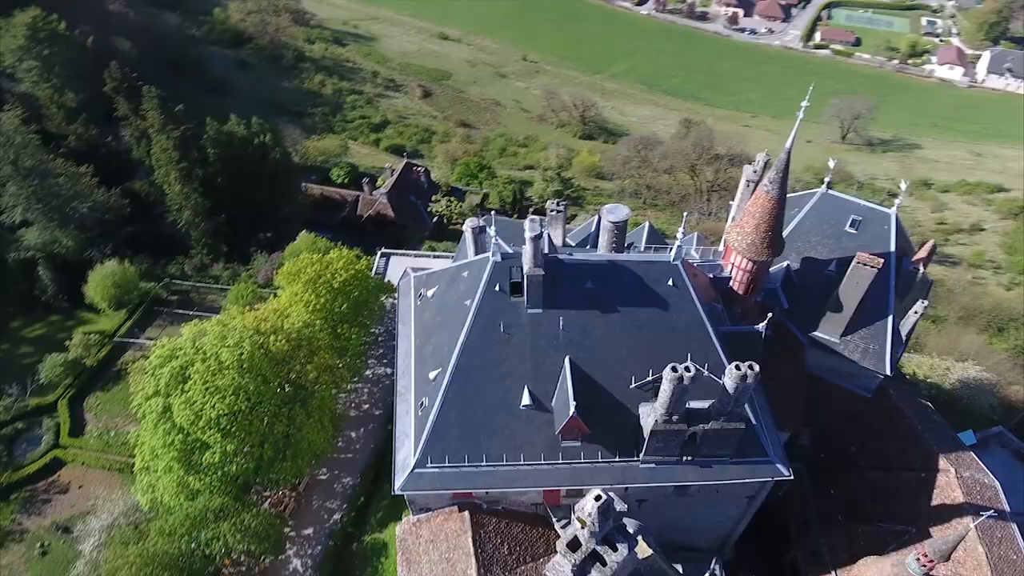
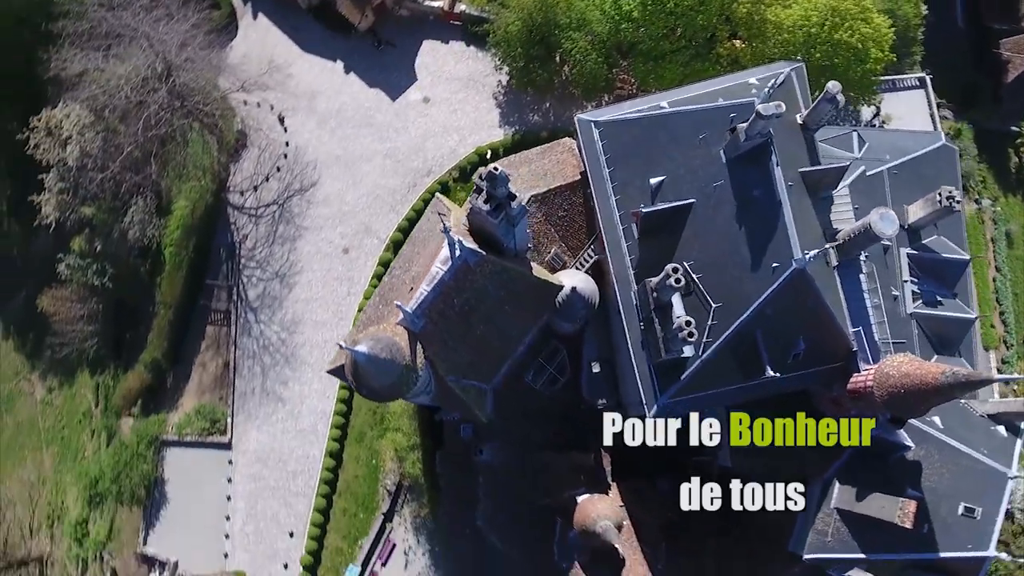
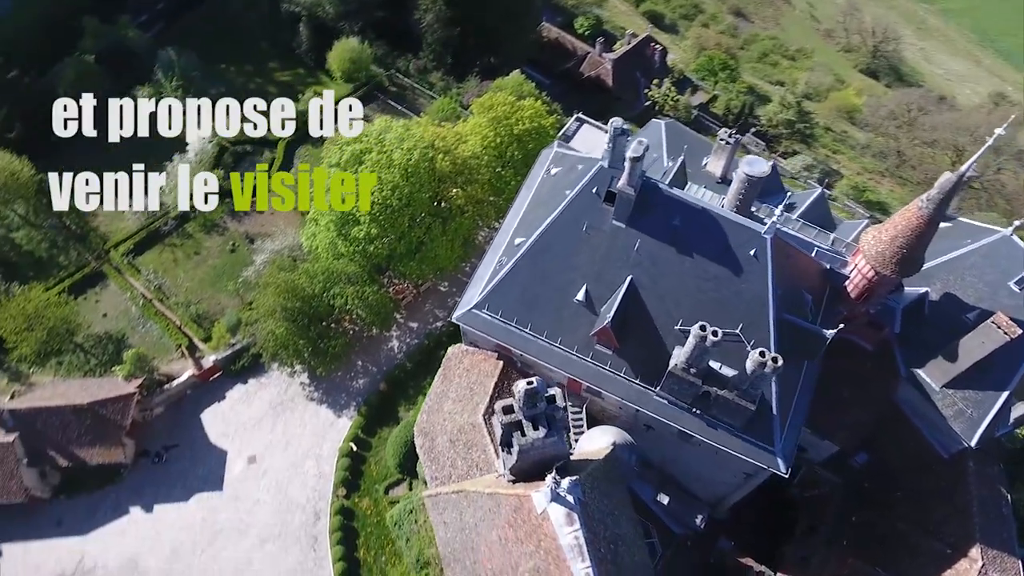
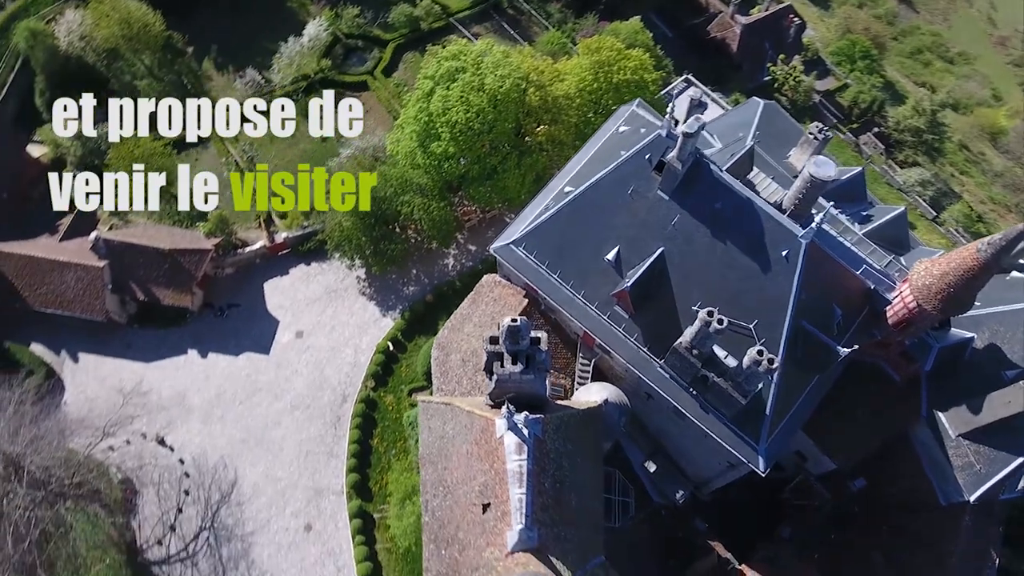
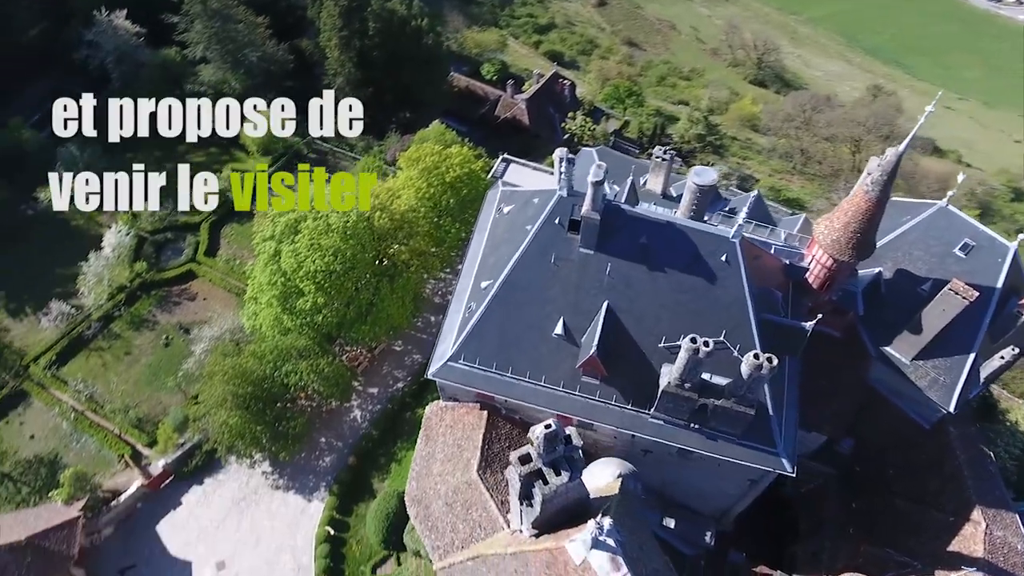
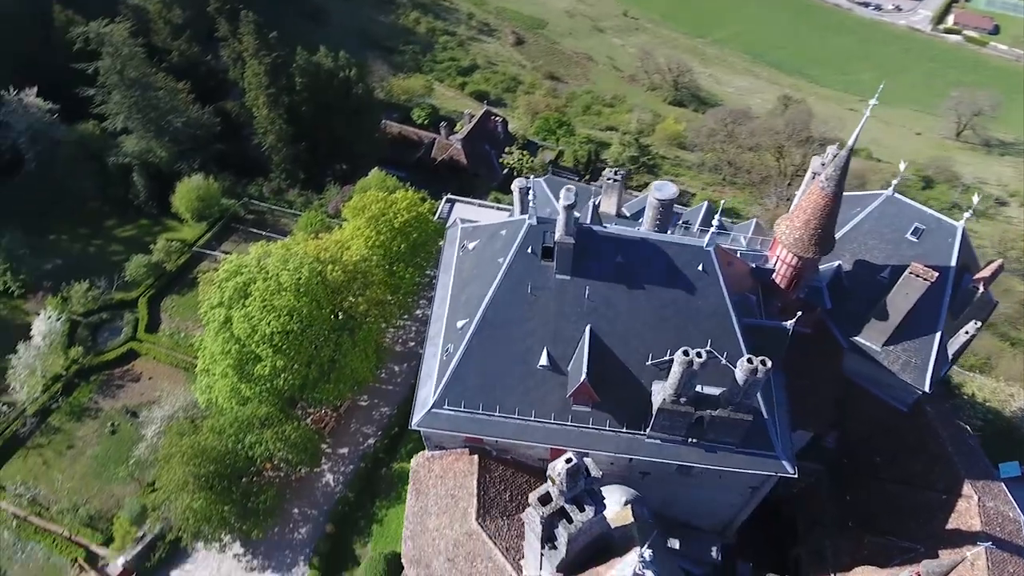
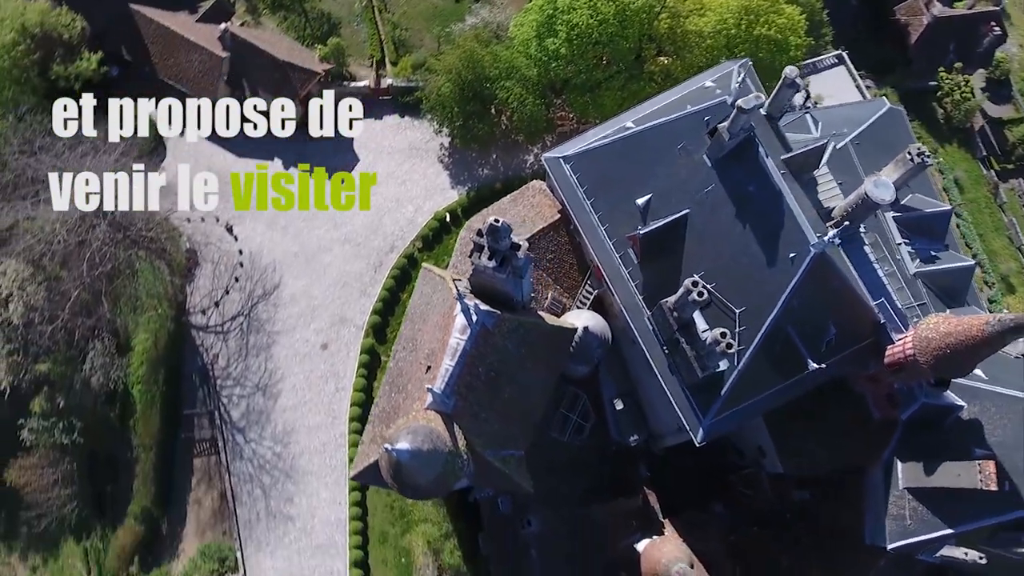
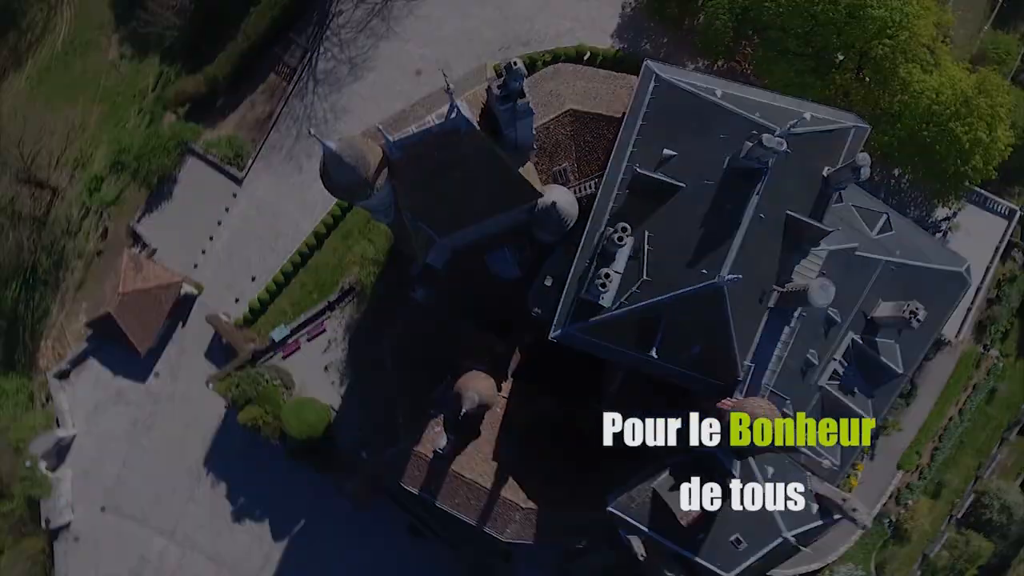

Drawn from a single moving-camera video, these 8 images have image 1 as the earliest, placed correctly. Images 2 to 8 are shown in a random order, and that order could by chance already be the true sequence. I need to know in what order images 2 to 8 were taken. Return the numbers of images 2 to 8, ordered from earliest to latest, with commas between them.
6, 5, 3, 4, 7, 2, 8
